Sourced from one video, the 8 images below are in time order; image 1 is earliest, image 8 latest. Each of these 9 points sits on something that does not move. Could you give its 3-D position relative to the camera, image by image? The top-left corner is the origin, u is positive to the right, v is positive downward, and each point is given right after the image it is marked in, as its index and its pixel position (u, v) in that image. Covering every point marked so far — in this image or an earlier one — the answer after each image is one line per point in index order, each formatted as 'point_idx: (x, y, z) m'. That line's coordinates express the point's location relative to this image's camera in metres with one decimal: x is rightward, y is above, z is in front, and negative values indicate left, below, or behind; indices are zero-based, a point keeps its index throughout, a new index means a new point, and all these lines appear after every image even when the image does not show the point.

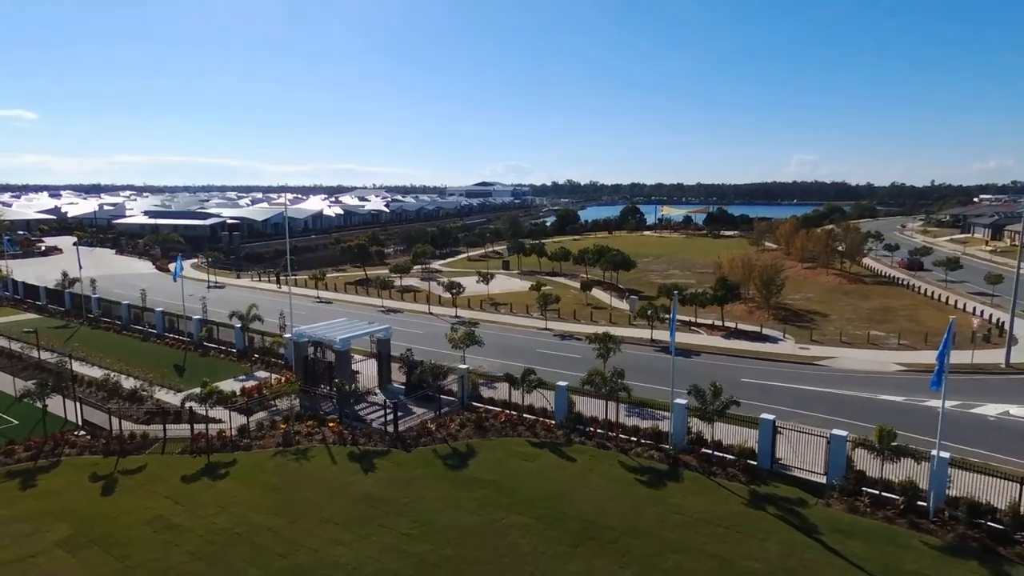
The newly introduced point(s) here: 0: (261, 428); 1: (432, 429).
0: (-7.3, -4.0, +17.9) m
1: (-2.3, -4.0, +17.5) m
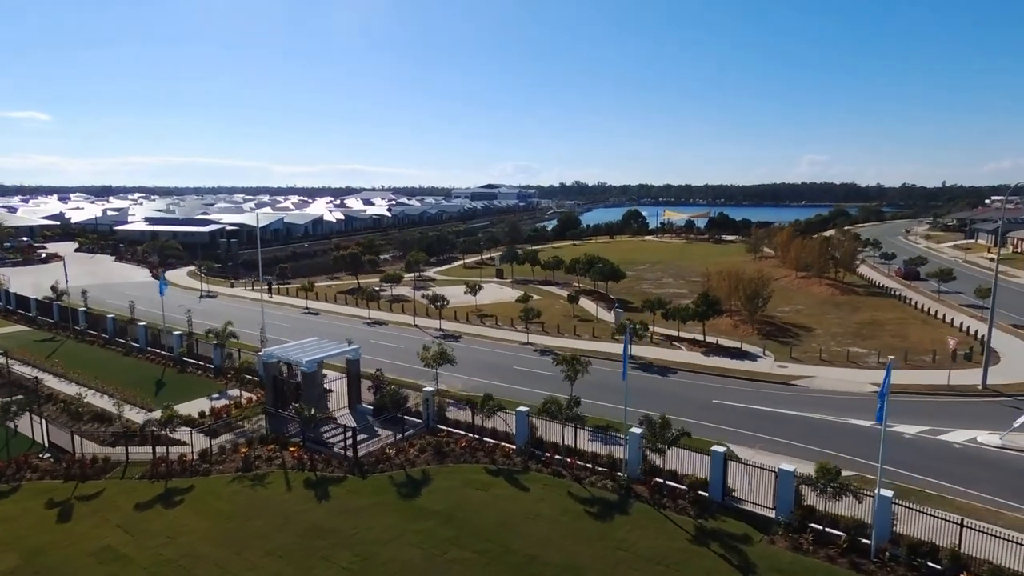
0: (-8.4, -4.7, +18.1) m
1: (-3.4, -4.7, +17.5) m
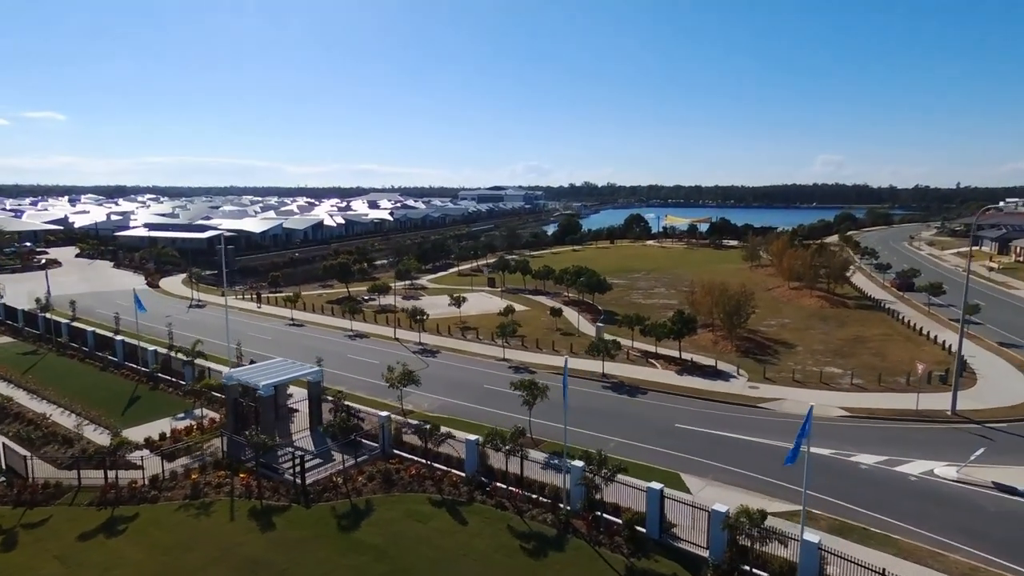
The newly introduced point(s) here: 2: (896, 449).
0: (-9.9, -5.5, +18.2) m
1: (-4.9, -5.5, +17.6) m
2: (+12.2, -5.1, +19.8) m
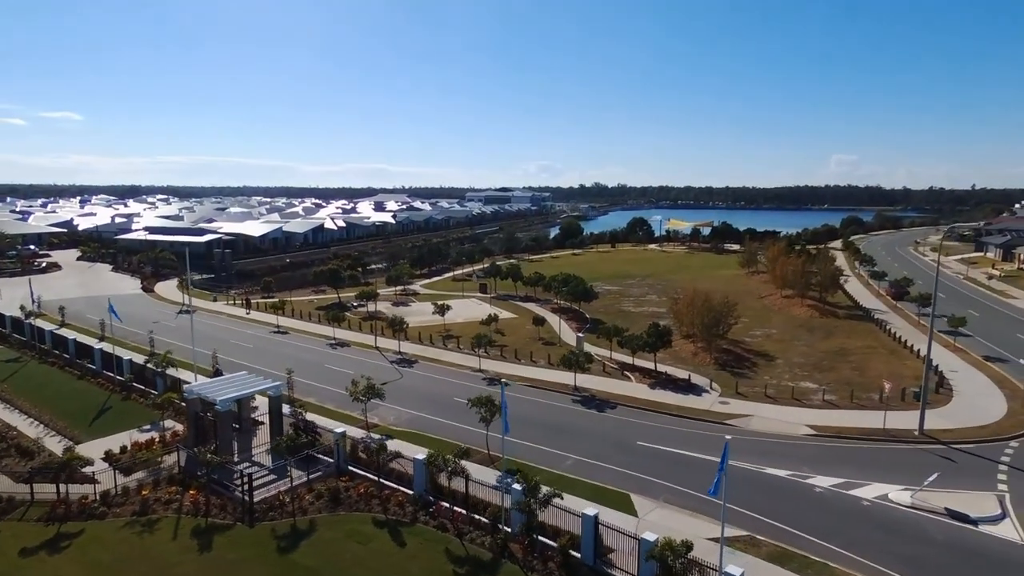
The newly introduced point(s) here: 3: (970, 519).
0: (-11.4, -6.0, +18.3) m
1: (-6.4, -6.0, +17.6) m
2: (+10.7, -5.8, +19.5) m
3: (+12.2, -6.1, +16.5) m
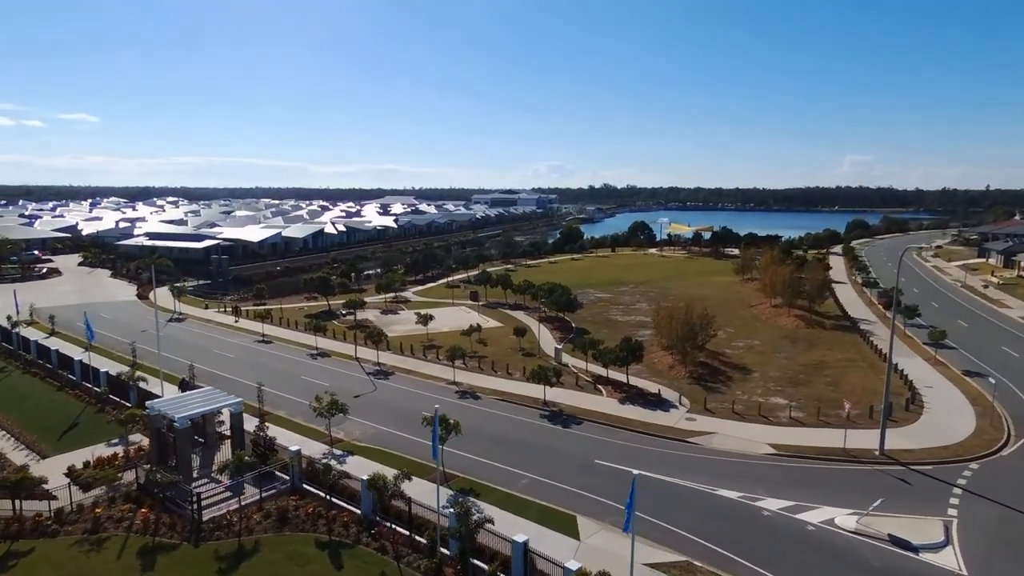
0: (-13.0, -6.7, +18.6) m
1: (-8.0, -6.7, +17.8) m
2: (+9.2, -6.4, +19.4) m
3: (+10.6, -6.8, +16.5) m
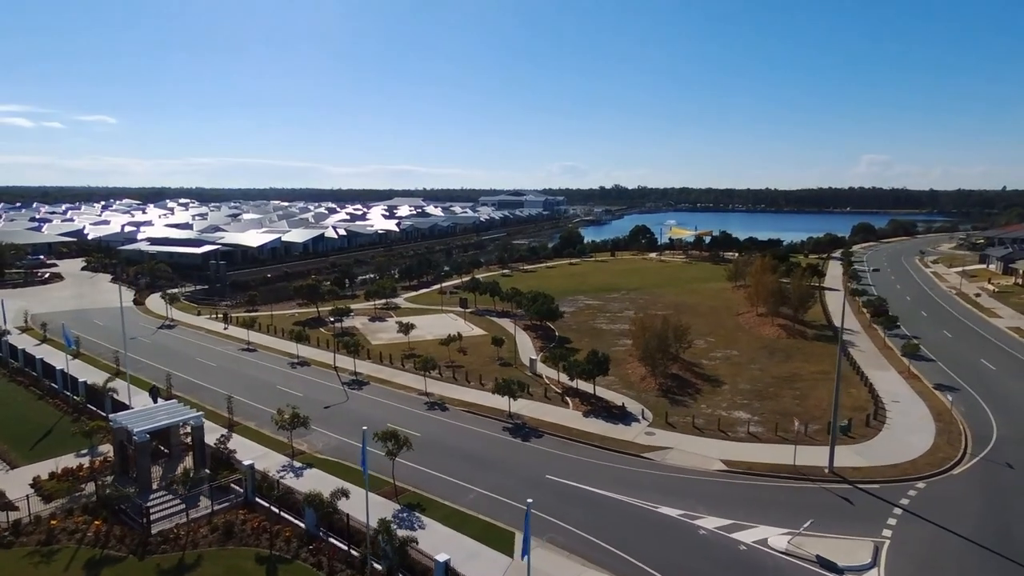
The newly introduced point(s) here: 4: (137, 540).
0: (-14.8, -7.2, +19.3) m
1: (-9.8, -7.3, +18.4) m
2: (+7.4, -7.1, +19.7) m
3: (+8.7, -7.5, +16.7) m
4: (-11.1, -7.4, +18.3) m
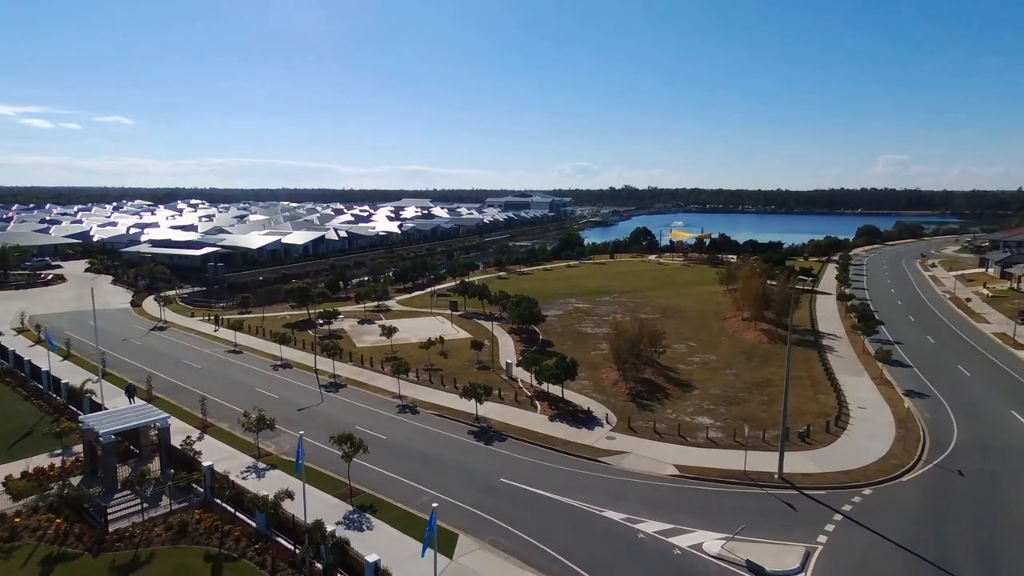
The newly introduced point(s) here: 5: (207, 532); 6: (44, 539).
0: (-16.5, -7.5, +20.1) m
1: (-11.6, -7.5, +19.1) m
2: (+5.7, -7.4, +20.1) m
3: (+6.9, -7.8, +17.0) m
4: (-12.8, -7.6, +19.0) m
5: (-9.4, -7.5, +19.1) m
6: (-14.4, -7.7, +19.1) m
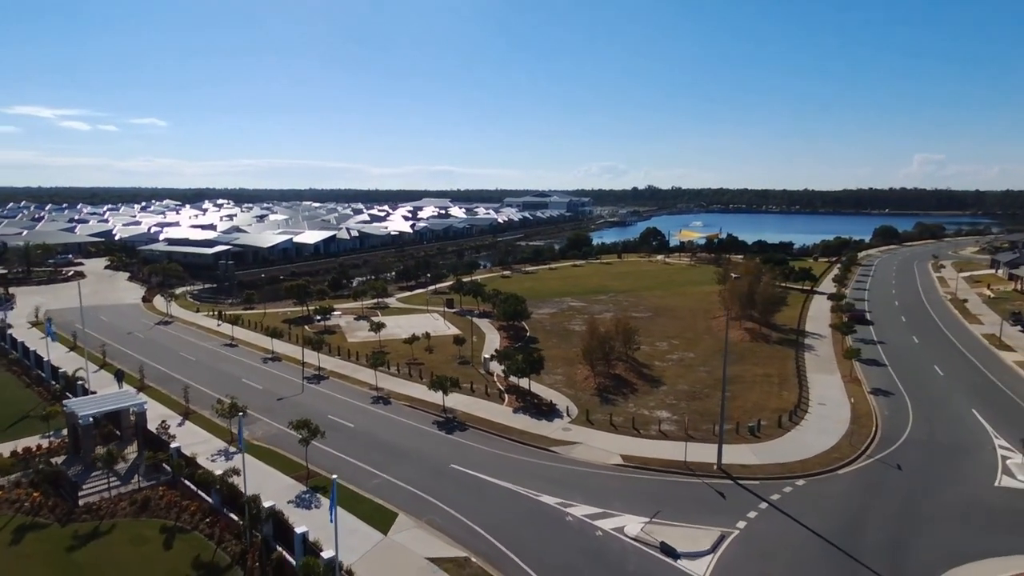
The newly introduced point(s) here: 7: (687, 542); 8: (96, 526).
0: (-18.5, -7.2, +22.0) m
1: (-13.7, -7.3, +20.8) m
2: (+3.6, -7.2, +21.0) m
3: (+4.7, -7.6, +17.9) m
4: (-14.9, -7.4, +20.7) m
5: (-11.5, -7.3, +20.6) m
6: (-16.5, -7.5, +20.8) m
7: (+5.2, -7.5, +18.4) m
8: (-13.2, -7.5, +19.7) m
